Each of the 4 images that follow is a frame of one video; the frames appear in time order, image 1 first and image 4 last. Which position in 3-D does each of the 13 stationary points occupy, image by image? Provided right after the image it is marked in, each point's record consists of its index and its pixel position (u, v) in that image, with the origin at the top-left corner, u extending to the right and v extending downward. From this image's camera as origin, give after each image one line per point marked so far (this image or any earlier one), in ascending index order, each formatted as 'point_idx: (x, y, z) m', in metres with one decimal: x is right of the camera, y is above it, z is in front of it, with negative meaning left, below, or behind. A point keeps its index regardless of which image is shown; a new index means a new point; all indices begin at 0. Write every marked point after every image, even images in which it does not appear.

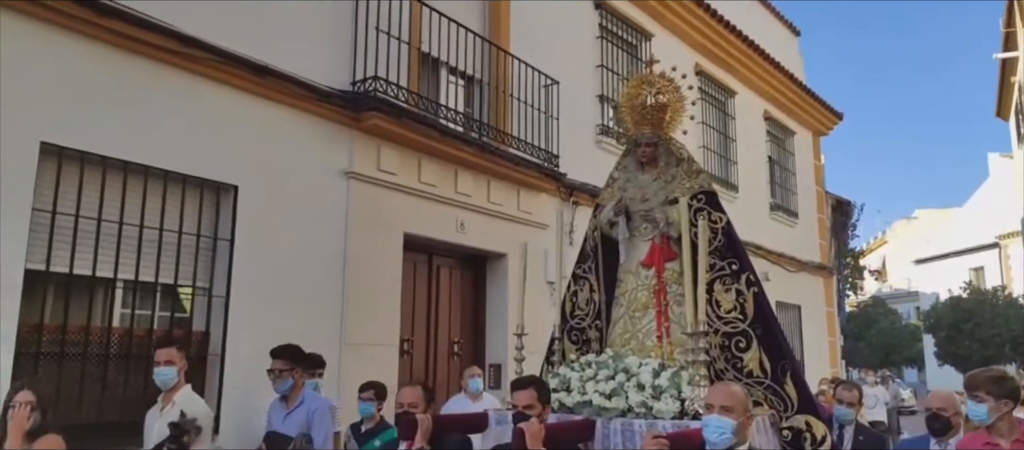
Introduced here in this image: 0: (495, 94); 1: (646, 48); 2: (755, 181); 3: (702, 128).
0: (-0.1, +1.1, +6.7) m
1: (+1.5, +1.9, +8.8) m
2: (+3.2, +0.6, +10.8) m
3: (+2.3, +1.1, +9.7) m
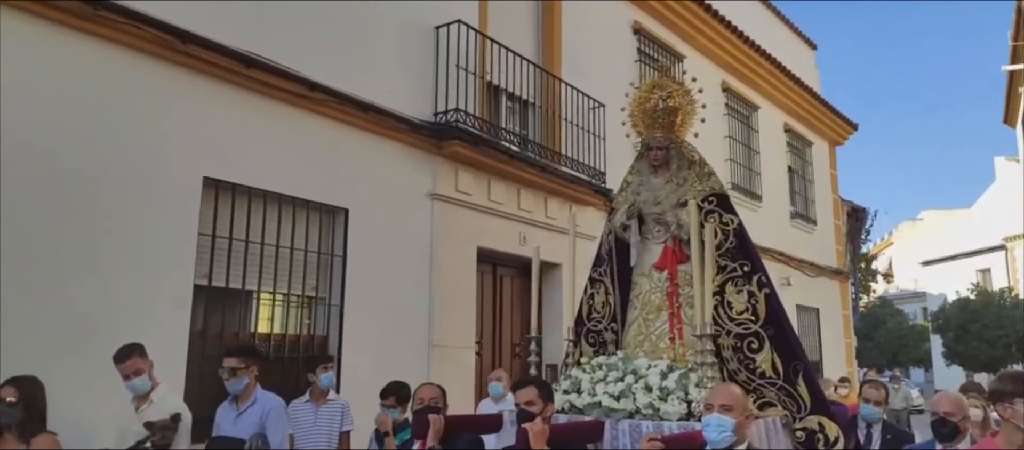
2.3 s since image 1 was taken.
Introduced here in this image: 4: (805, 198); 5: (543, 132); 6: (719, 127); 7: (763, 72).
0: (+0.3, +1.0, +7.2) m
1: (+1.9, +1.8, +9.4) m
2: (+3.7, +0.5, +11.4) m
3: (+2.7, +1.0, +10.3) m
4: (+4.4, +0.4, +12.3) m
5: (+0.3, +0.8, +7.2) m
6: (+2.6, +1.2, +10.3) m
7: (+3.3, +2.1, +11.0) m
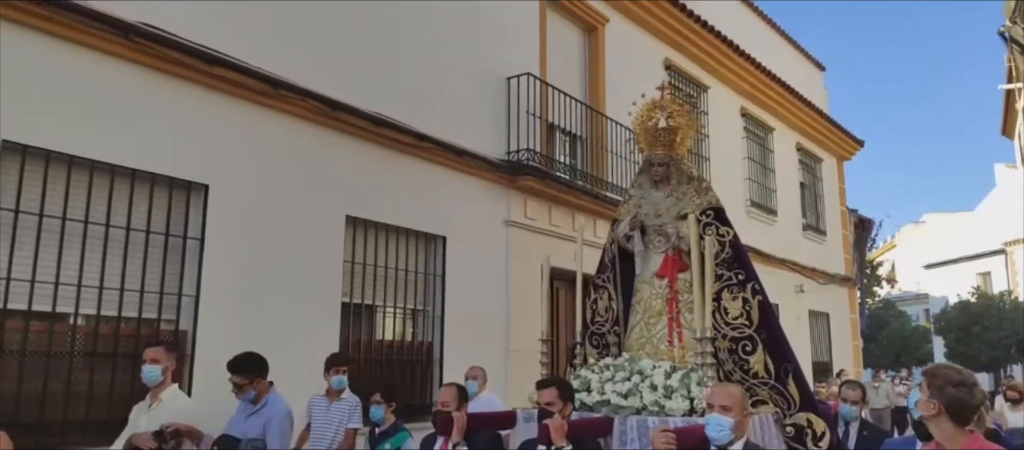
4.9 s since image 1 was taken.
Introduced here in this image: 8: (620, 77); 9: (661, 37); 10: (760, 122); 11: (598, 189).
0: (+0.8, +0.8, +8.3) m
1: (+2.4, +1.6, +10.4) m
2: (+4.2, +0.3, +12.4) m
3: (+3.3, +0.8, +11.3) m
4: (+5.0, +0.2, +13.3) m
5: (+0.8, +0.6, +8.2) m
6: (+3.2, +1.0, +11.3) m
7: (+3.9, +1.9, +12.0) m
8: (+1.2, +1.6, +8.7) m
9: (+2.0, +2.3, +10.6) m
10: (+3.6, +1.5, +11.8) m
11: (+0.9, +0.3, +7.7) m
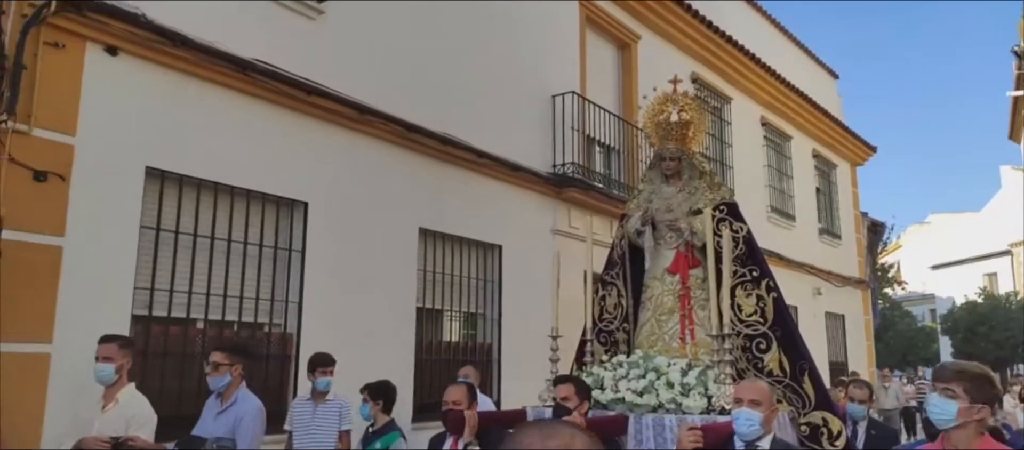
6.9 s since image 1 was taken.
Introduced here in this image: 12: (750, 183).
0: (+1.0, +0.7, +8.2) m
1: (+2.6, +1.6, +10.3) m
2: (+4.4, +0.3, +12.3) m
3: (+3.5, +0.8, +11.3) m
4: (+5.1, +0.2, +13.3) m
5: (+1.0, +0.6, +8.2) m
6: (+3.3, +1.0, +11.3) m
7: (+4.1, +1.9, +11.9) m
8: (+1.4, +1.6, +8.7) m
9: (+2.2, +2.3, +10.6) m
10: (+3.8, +1.5, +11.8) m
11: (+1.1, +0.3, +7.7) m
12: (+3.3, +0.6, +11.2) m
